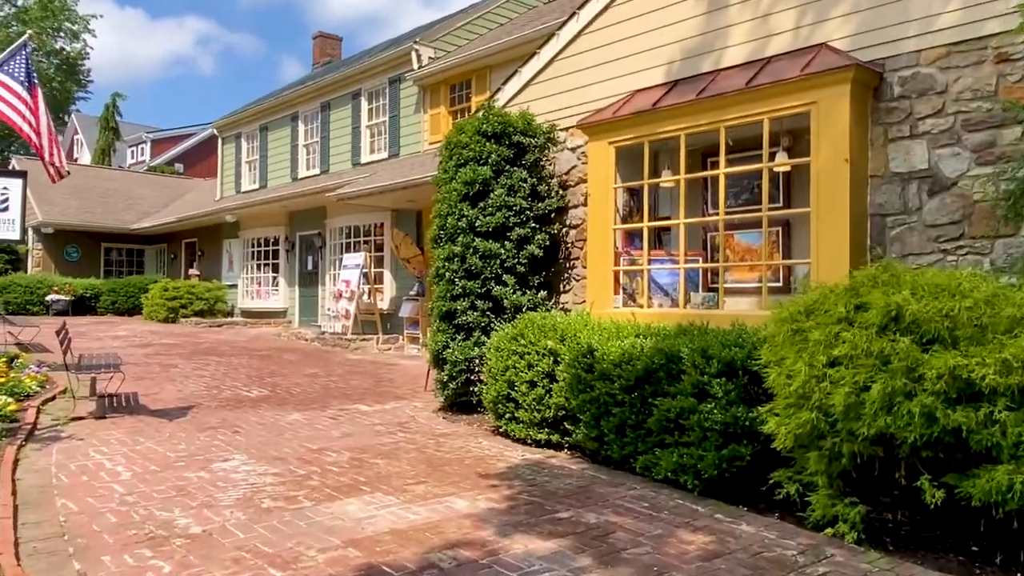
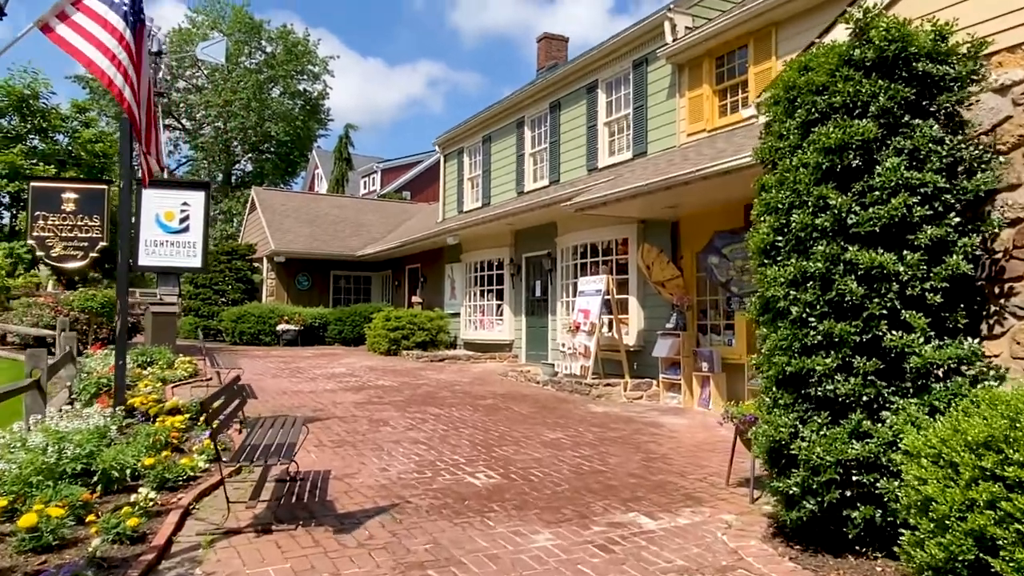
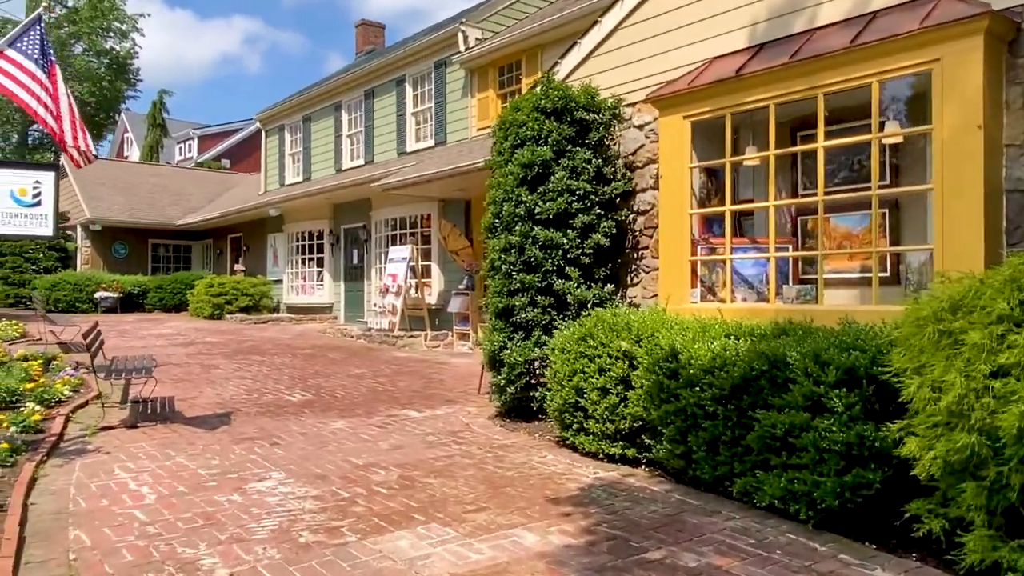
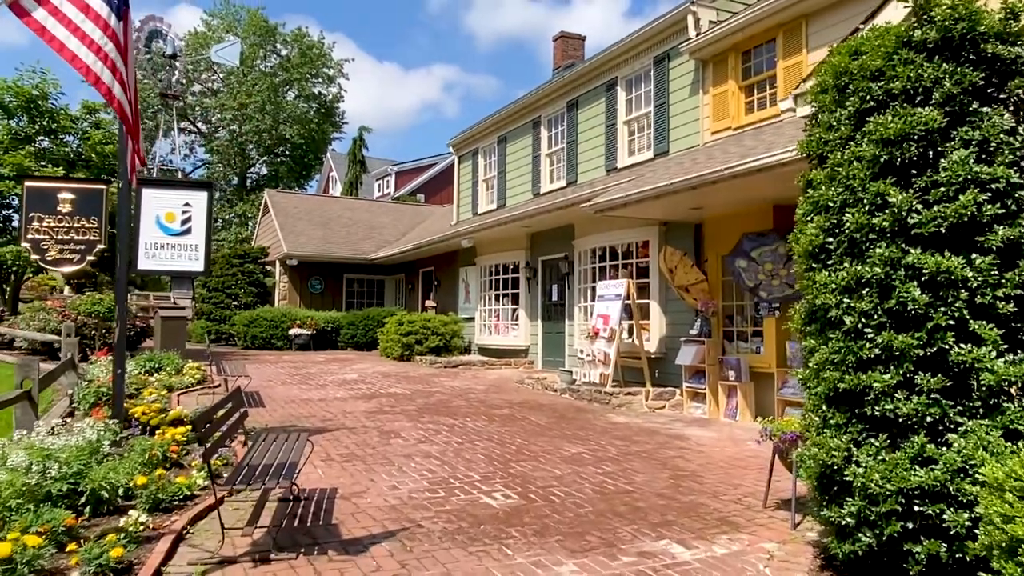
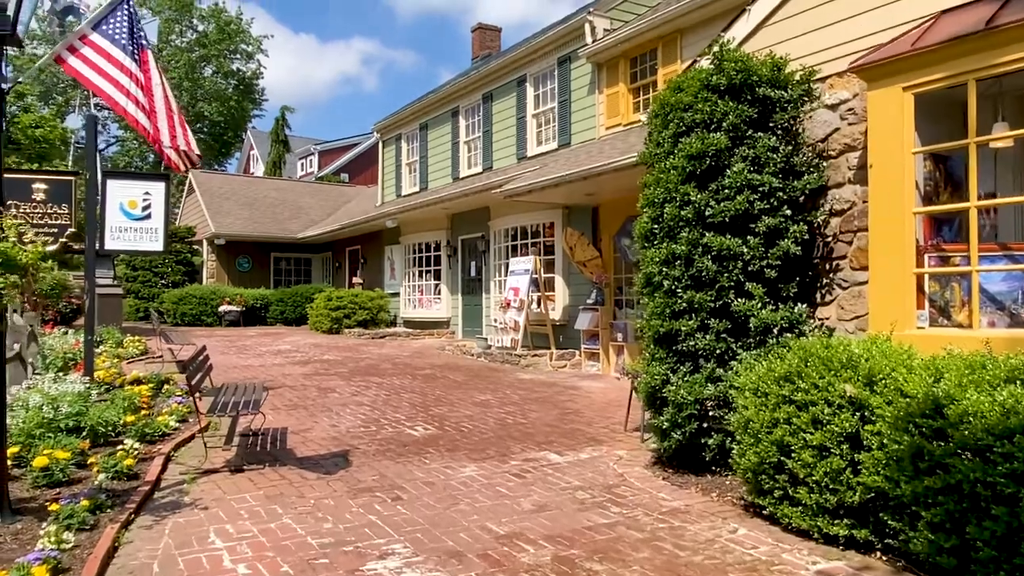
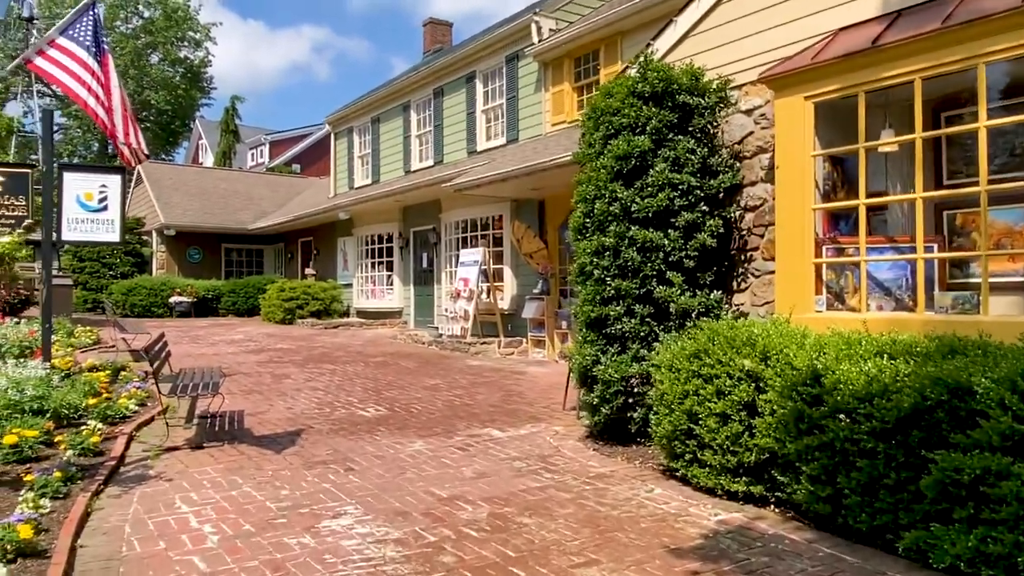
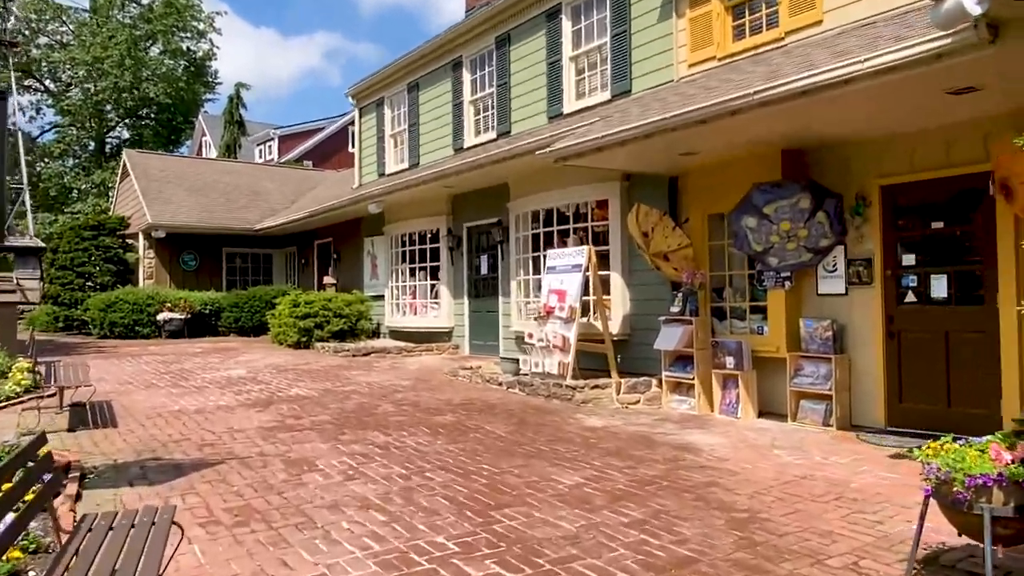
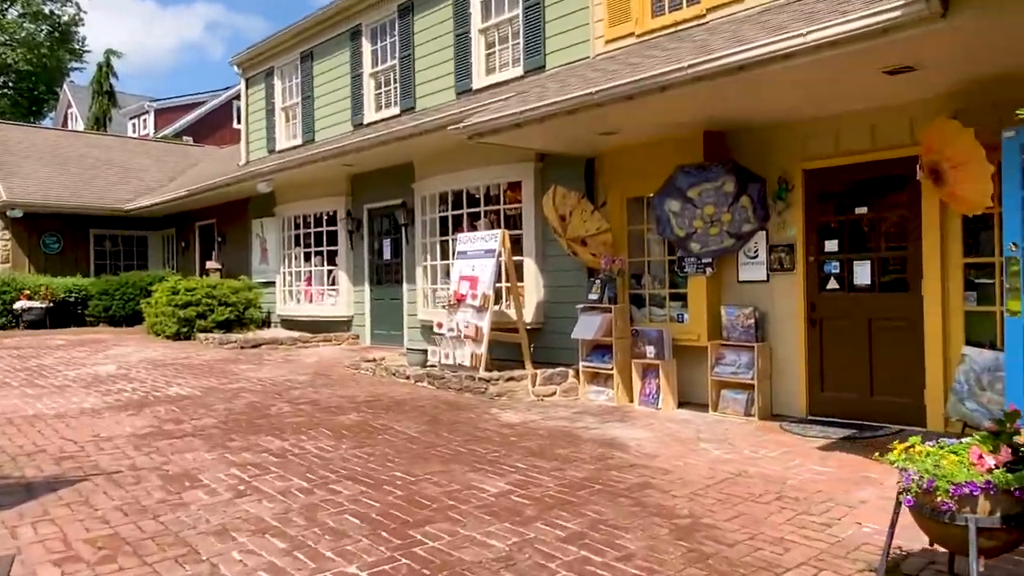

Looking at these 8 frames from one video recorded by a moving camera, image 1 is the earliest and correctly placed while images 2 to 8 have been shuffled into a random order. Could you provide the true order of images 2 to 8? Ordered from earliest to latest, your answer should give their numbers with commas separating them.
3, 6, 5, 2, 4, 7, 8
